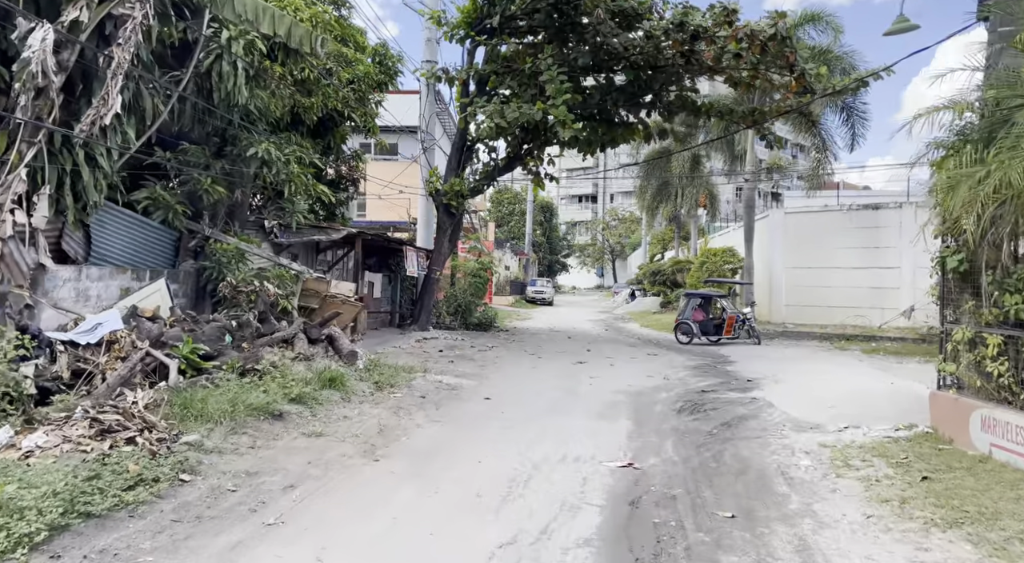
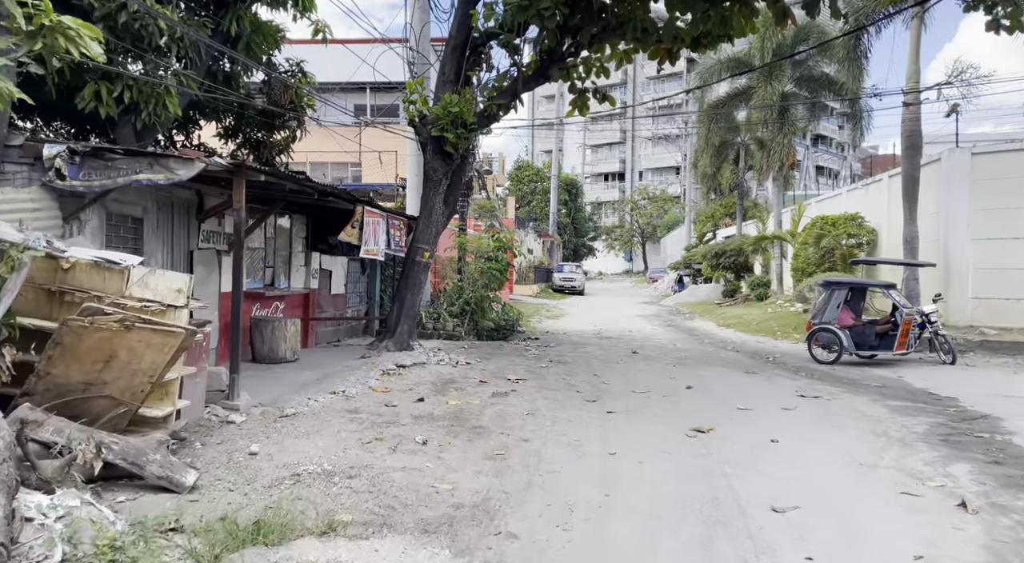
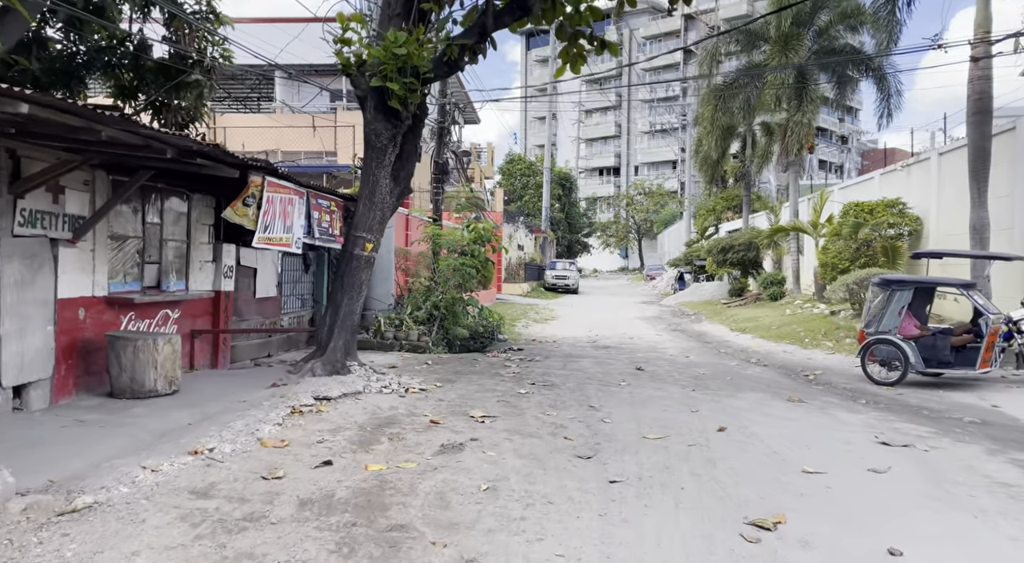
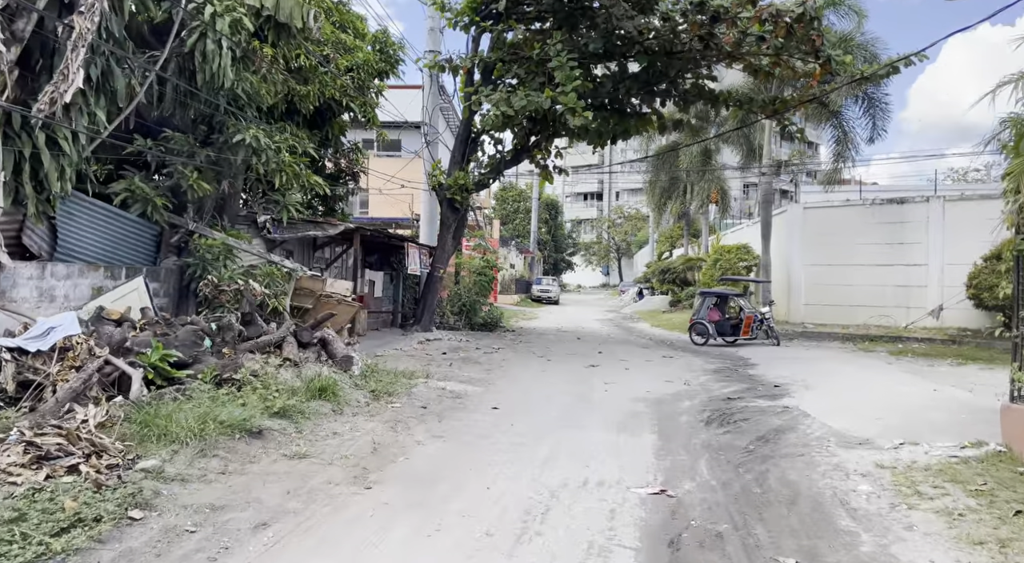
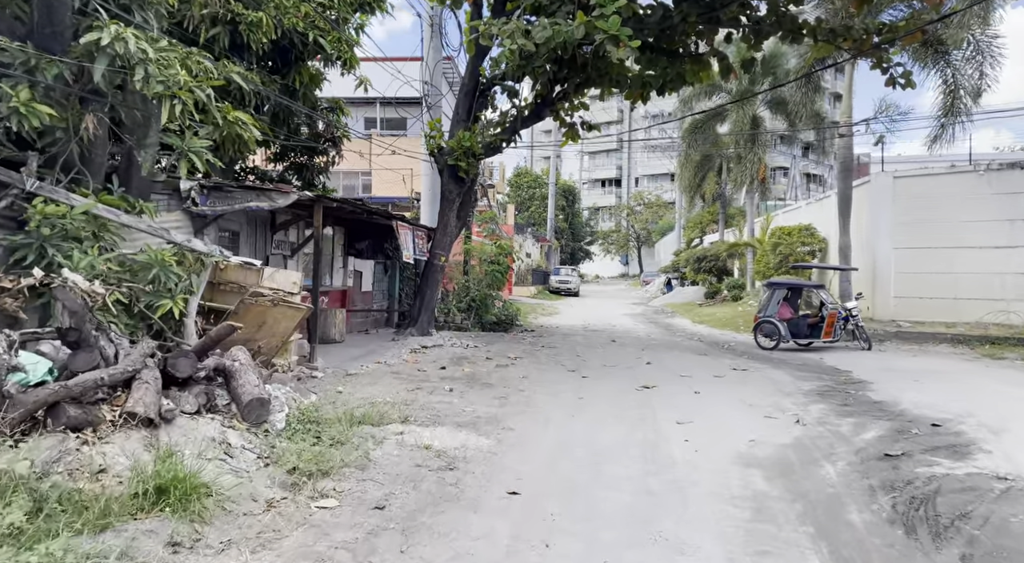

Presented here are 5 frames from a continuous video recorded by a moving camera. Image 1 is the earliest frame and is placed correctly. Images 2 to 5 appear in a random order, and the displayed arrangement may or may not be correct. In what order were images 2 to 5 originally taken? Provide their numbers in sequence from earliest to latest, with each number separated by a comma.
4, 5, 2, 3
